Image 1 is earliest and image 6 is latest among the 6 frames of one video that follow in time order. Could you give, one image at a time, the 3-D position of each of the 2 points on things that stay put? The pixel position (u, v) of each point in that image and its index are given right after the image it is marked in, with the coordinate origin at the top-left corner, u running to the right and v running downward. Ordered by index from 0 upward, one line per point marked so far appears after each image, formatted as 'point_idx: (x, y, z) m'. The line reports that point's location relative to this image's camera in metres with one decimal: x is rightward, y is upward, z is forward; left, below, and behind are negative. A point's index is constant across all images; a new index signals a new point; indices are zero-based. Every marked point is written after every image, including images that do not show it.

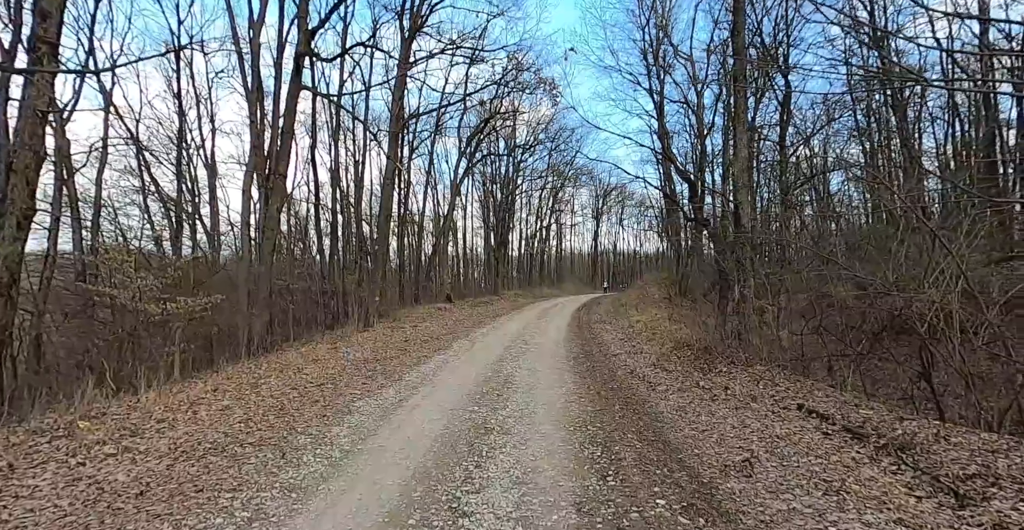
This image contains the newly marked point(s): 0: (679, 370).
0: (+2.7, -1.7, +7.7) m
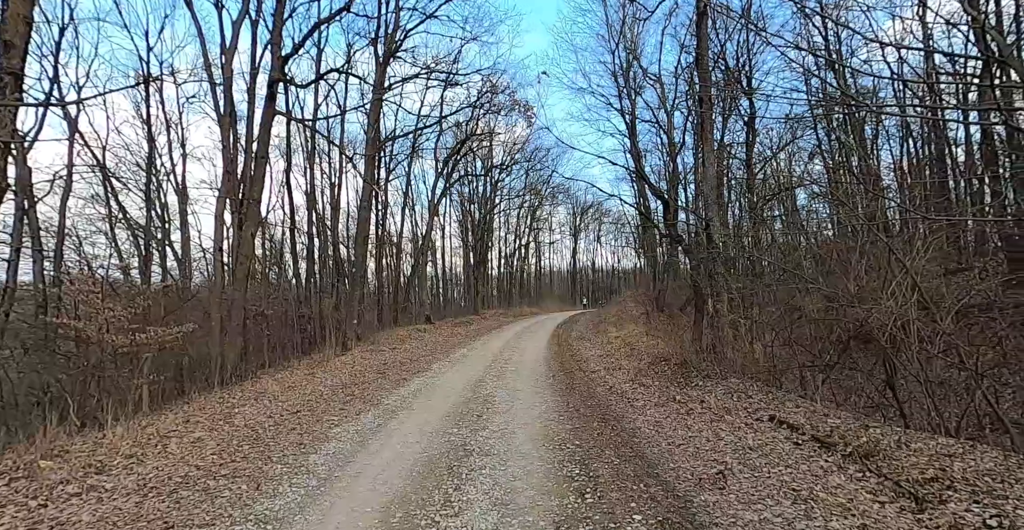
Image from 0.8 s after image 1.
0: (+2.4, -2.0, +7.8) m
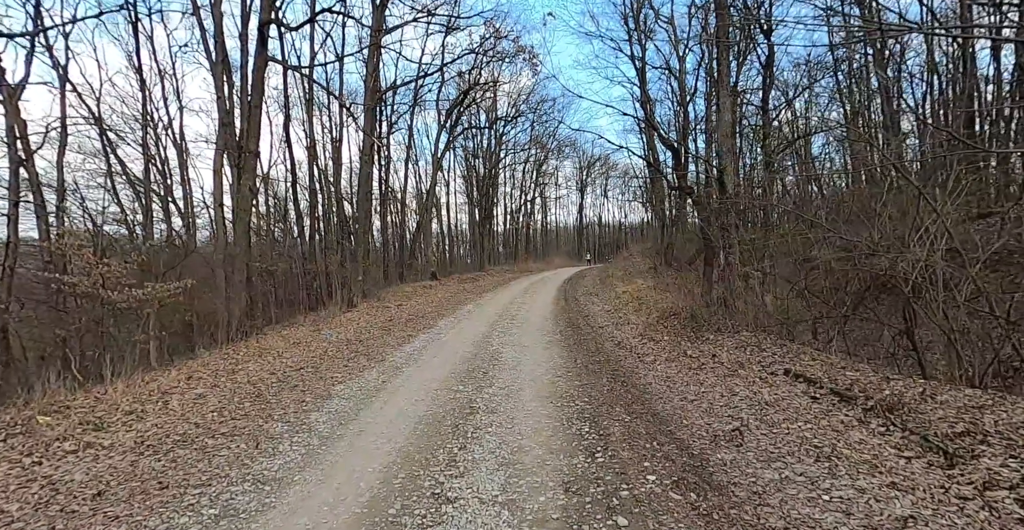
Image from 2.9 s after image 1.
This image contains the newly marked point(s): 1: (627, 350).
0: (+2.5, -1.2, +7.6) m
1: (+1.7, -1.3, +7.0) m
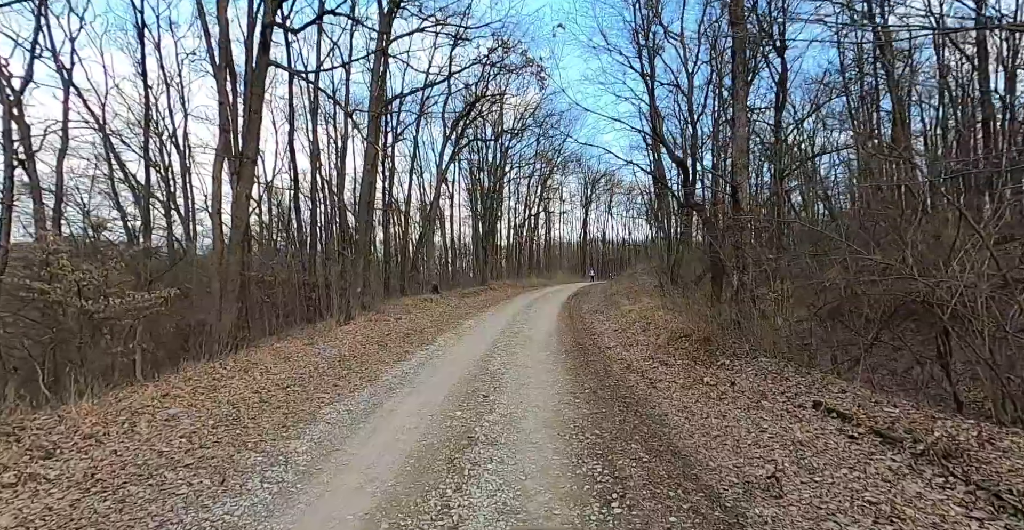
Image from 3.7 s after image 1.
0: (+2.5, -1.5, +7.2) m
1: (+1.7, -1.5, +6.5) m
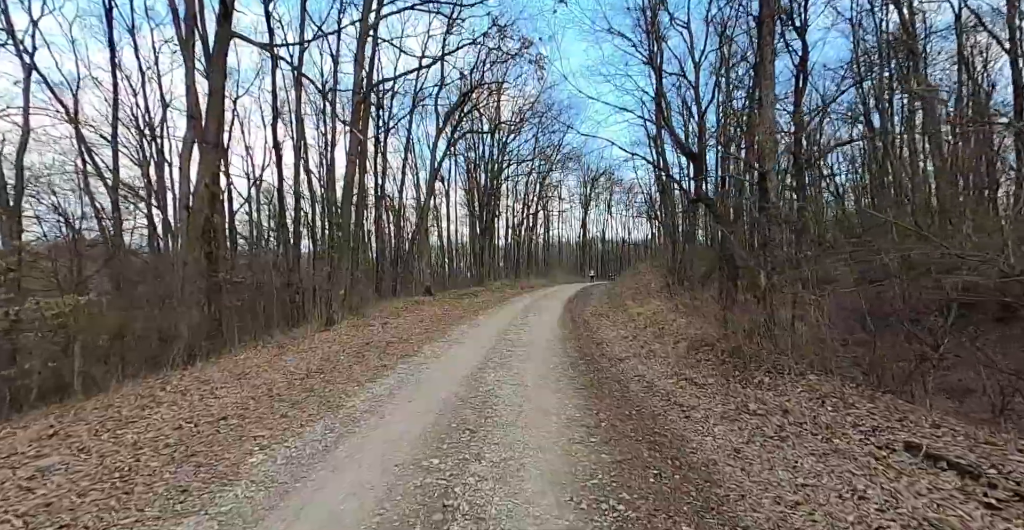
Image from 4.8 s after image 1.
0: (+2.5, -1.5, +5.9) m
1: (+1.7, -1.5, +5.3) m
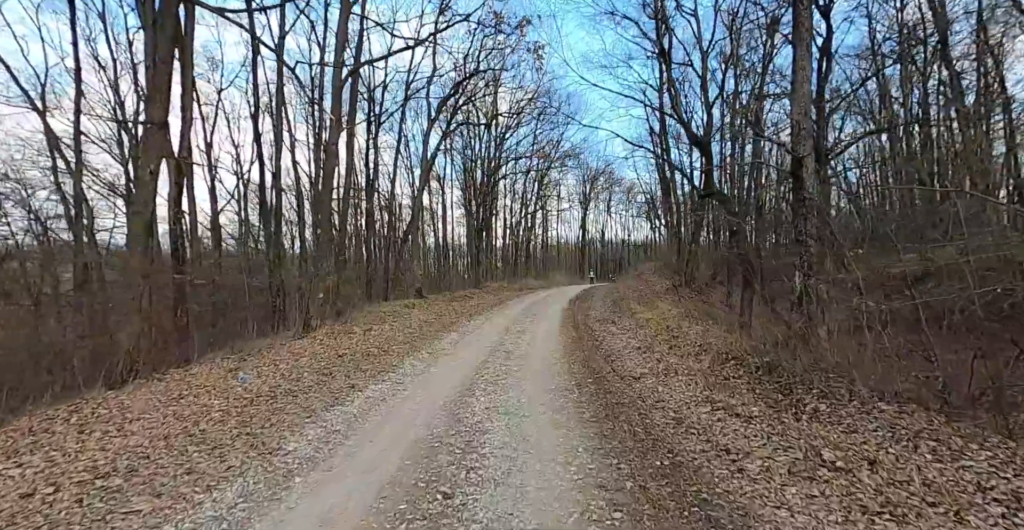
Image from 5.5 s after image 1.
0: (+2.4, -1.5, +4.7) m
1: (+1.6, -1.5, +4.0) m
